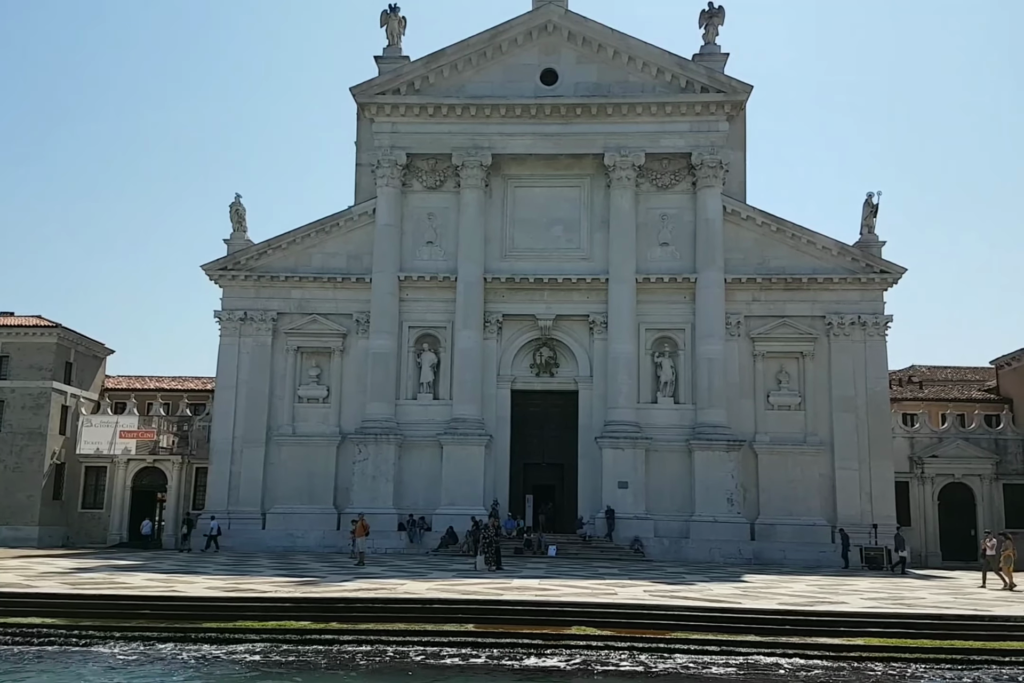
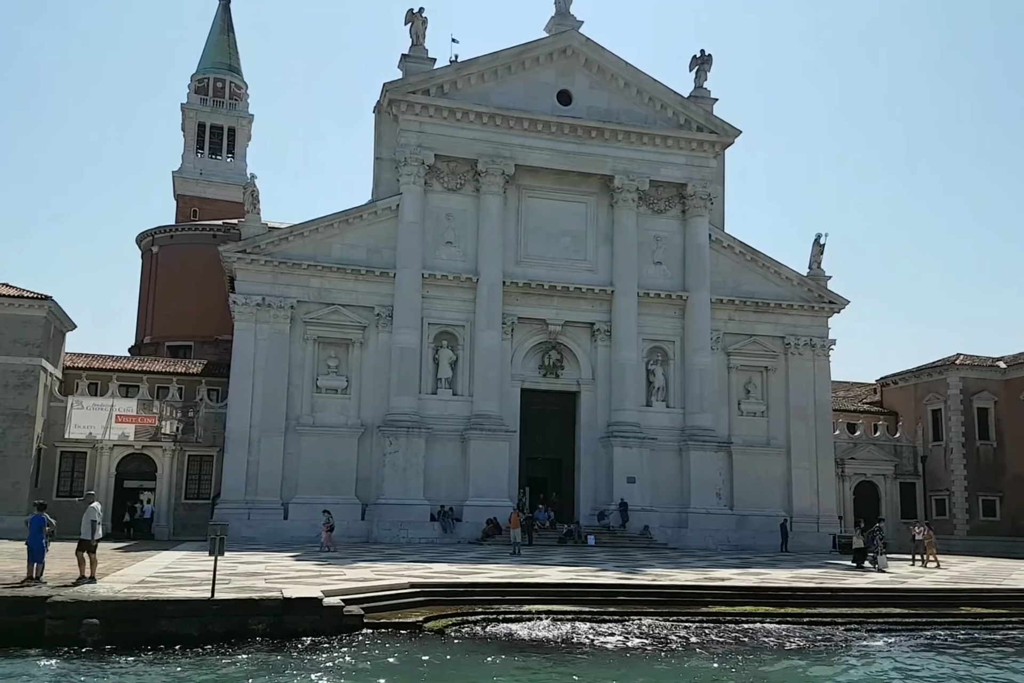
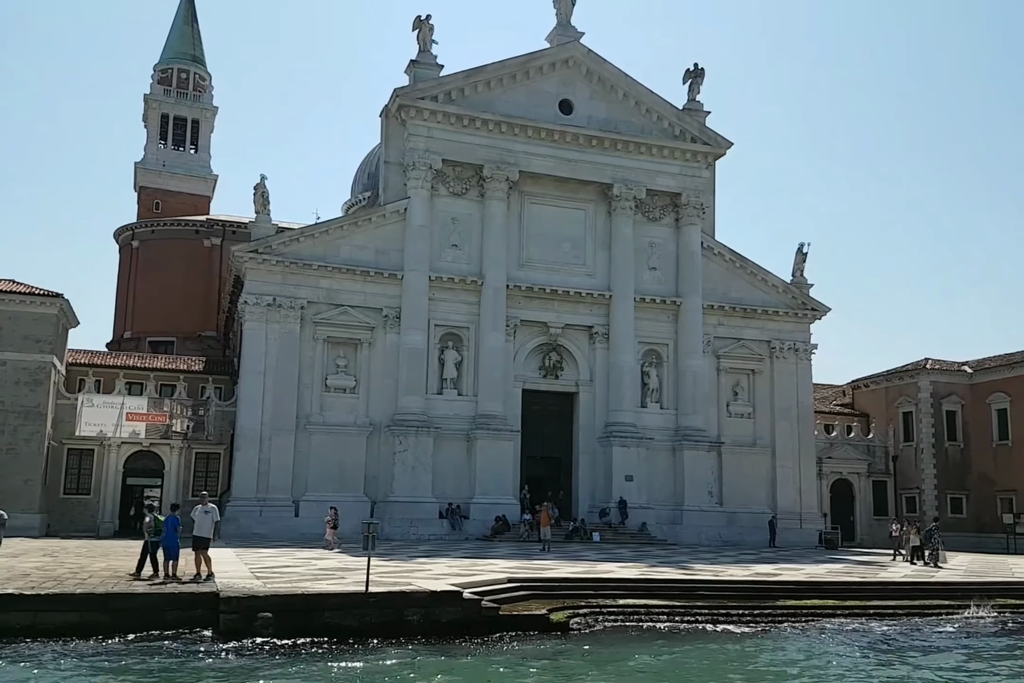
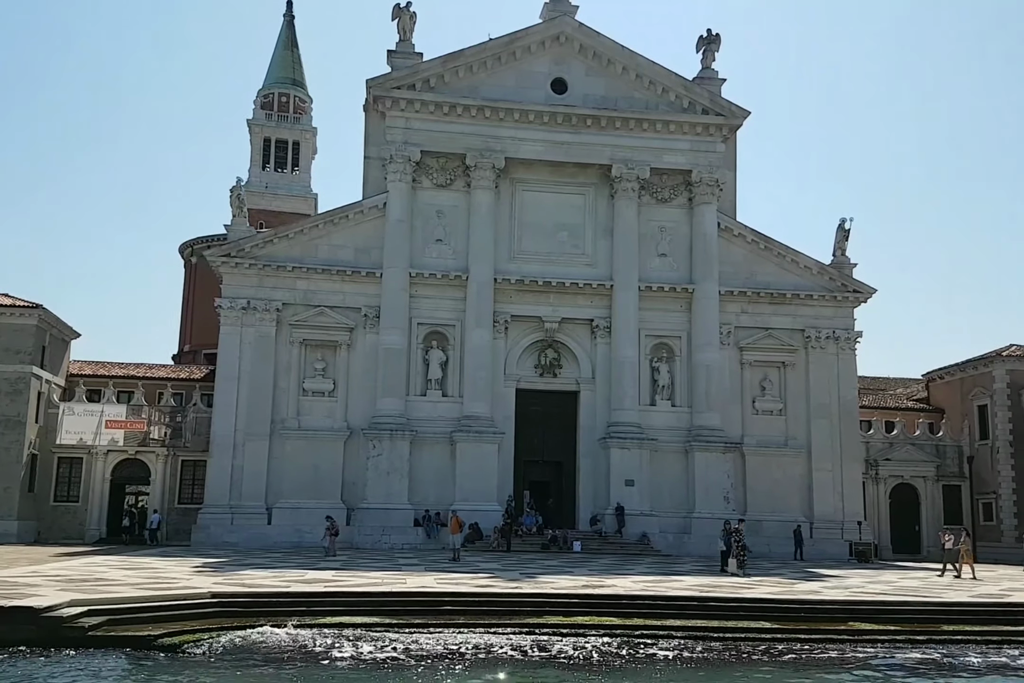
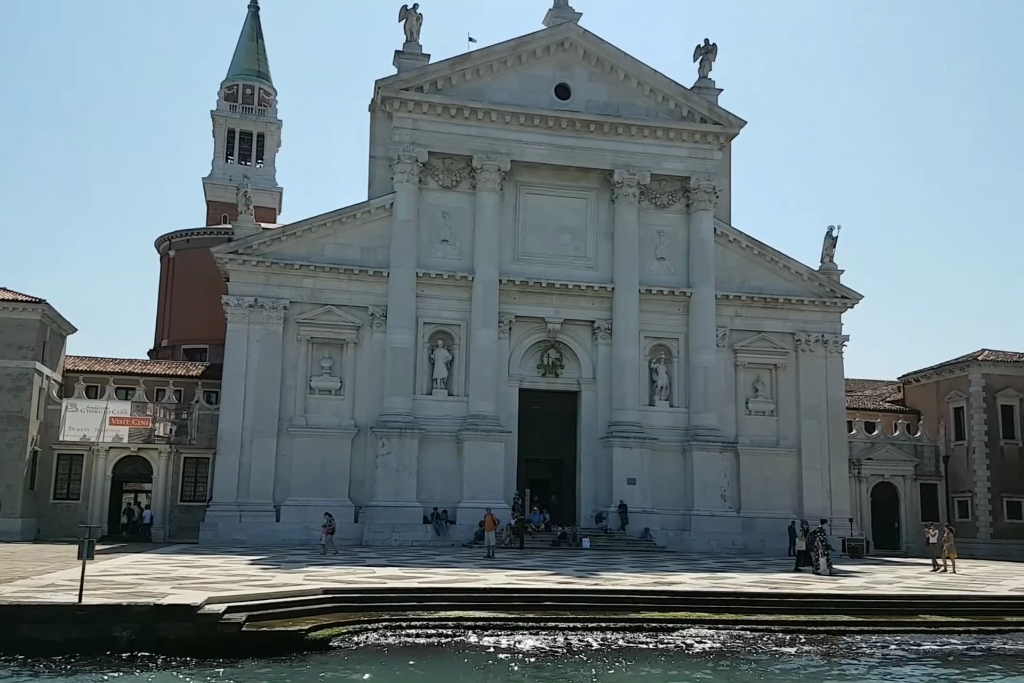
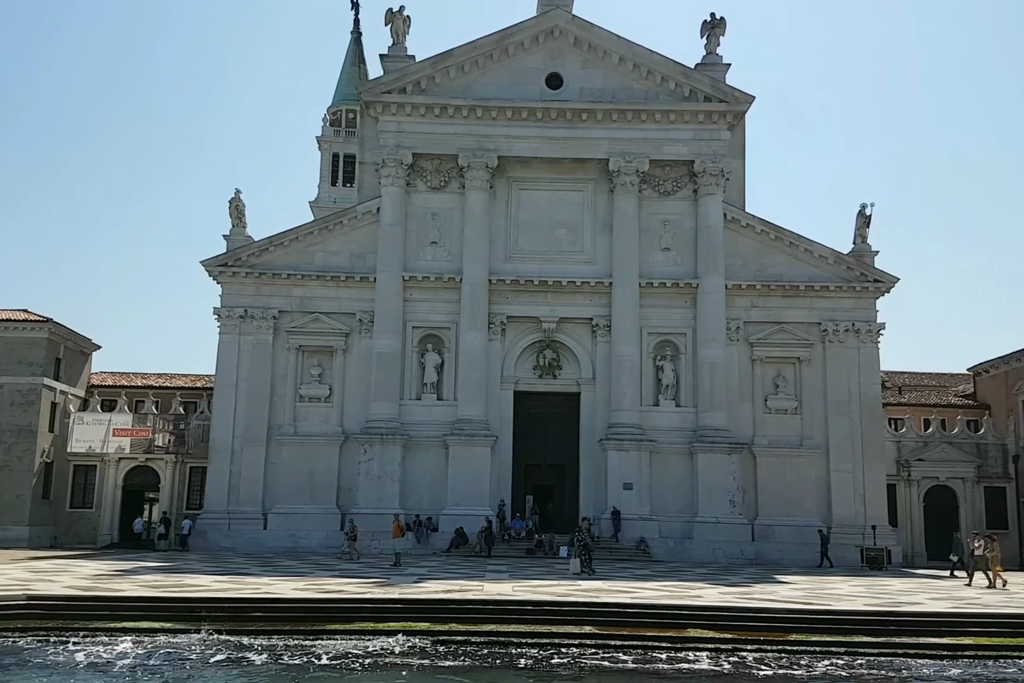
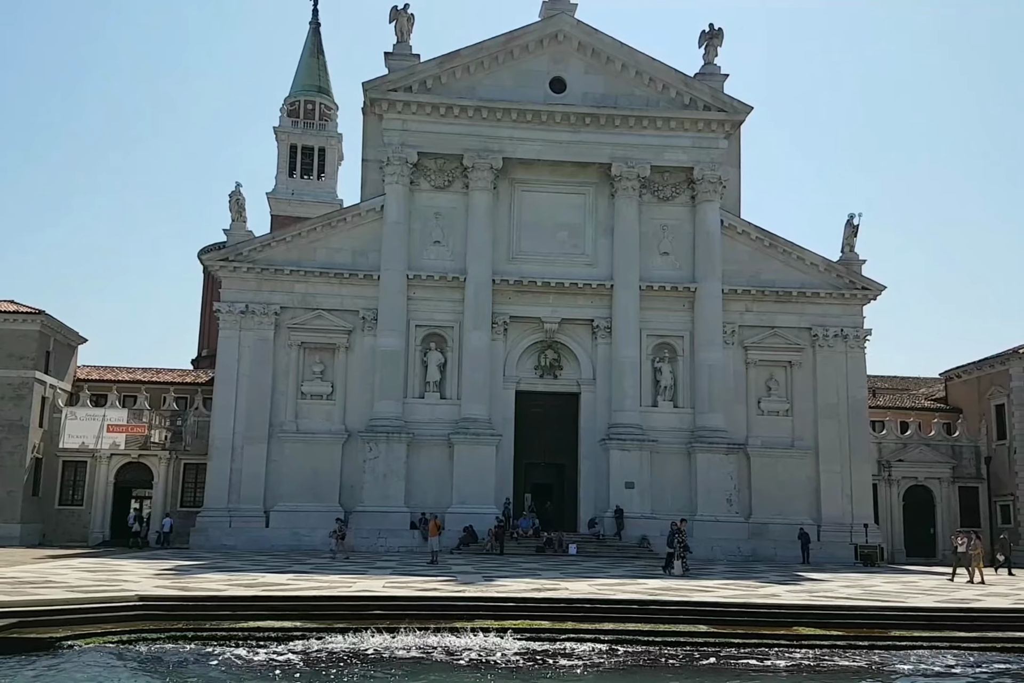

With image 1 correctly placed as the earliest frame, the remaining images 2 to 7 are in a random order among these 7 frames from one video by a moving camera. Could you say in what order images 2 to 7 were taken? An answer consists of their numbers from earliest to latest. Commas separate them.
6, 7, 4, 5, 2, 3
